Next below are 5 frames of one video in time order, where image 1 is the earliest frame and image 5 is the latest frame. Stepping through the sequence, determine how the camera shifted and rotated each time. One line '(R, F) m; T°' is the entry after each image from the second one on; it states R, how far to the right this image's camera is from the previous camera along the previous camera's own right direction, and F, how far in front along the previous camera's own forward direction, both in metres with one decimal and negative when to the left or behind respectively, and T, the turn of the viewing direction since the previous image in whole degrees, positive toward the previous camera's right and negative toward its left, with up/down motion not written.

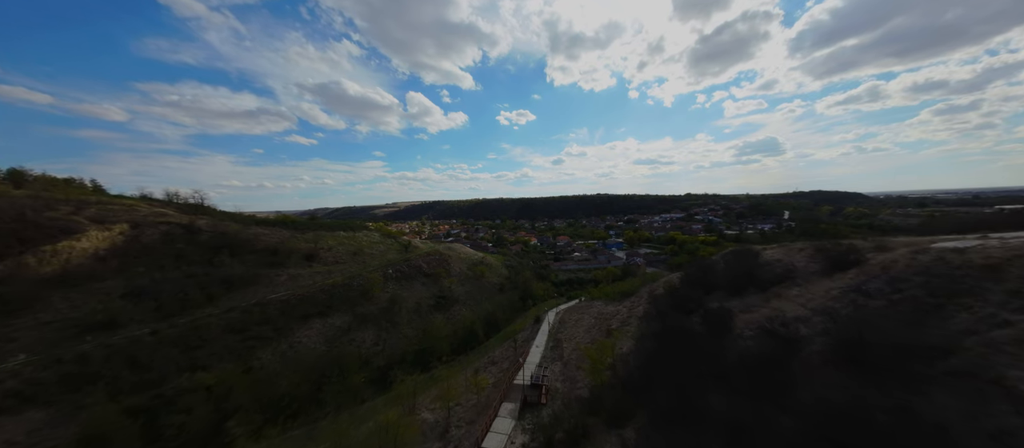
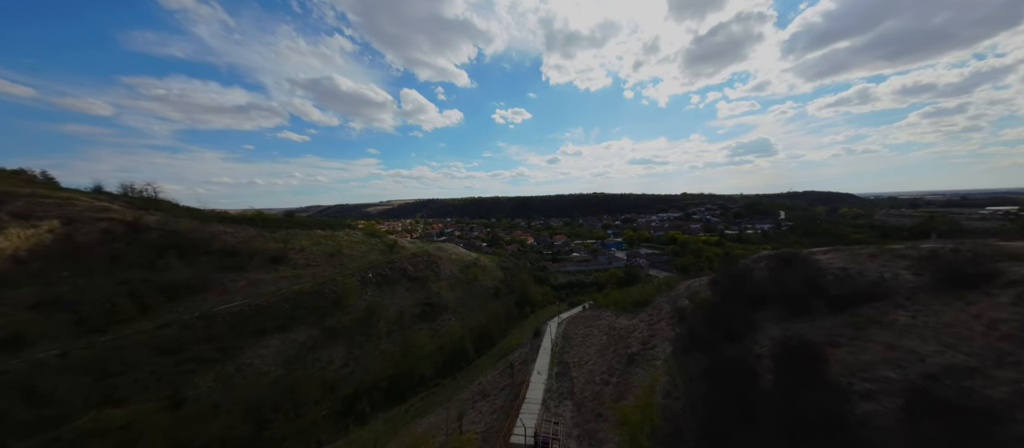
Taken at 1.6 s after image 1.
(0.0, +3.3) m; 0°
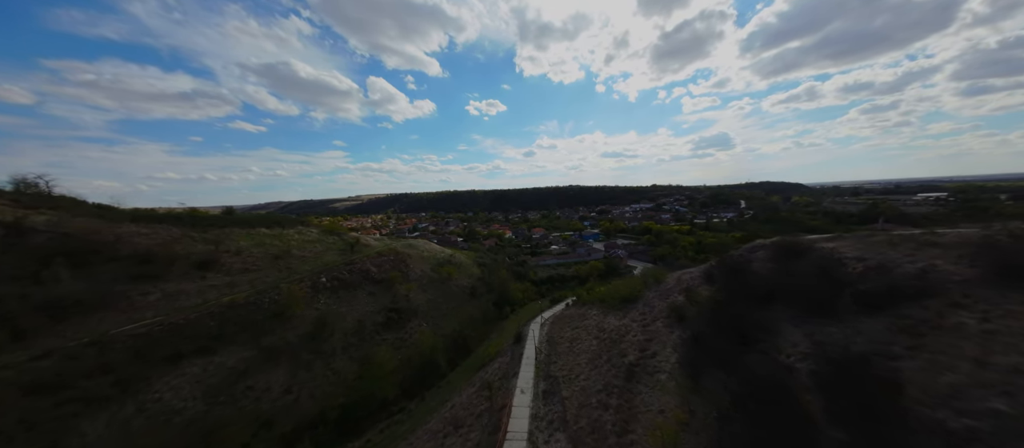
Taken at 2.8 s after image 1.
(0.0, +2.3) m; +4°
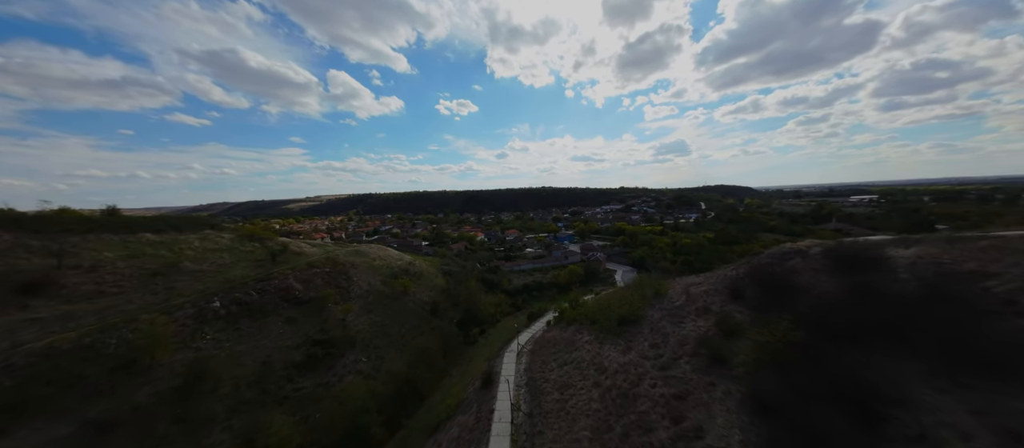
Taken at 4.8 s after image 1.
(+0.3, +4.5) m; +5°
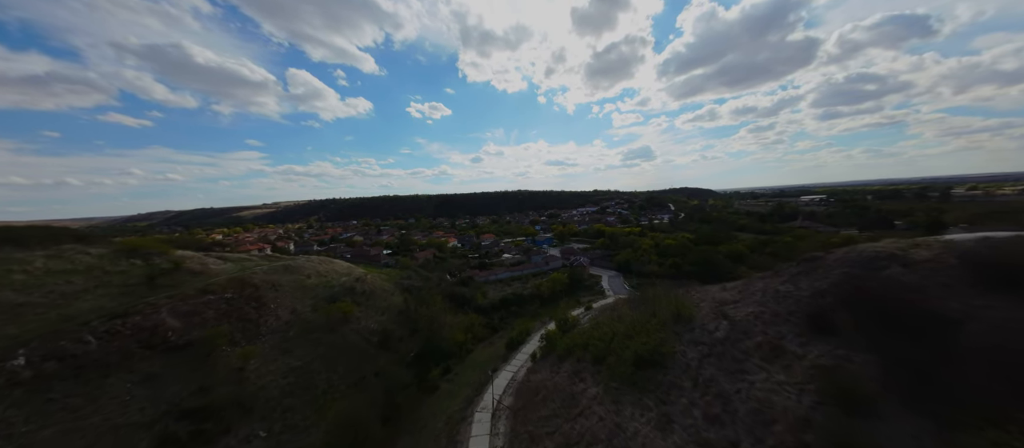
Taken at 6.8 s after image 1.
(+0.2, +4.6) m; +4°
